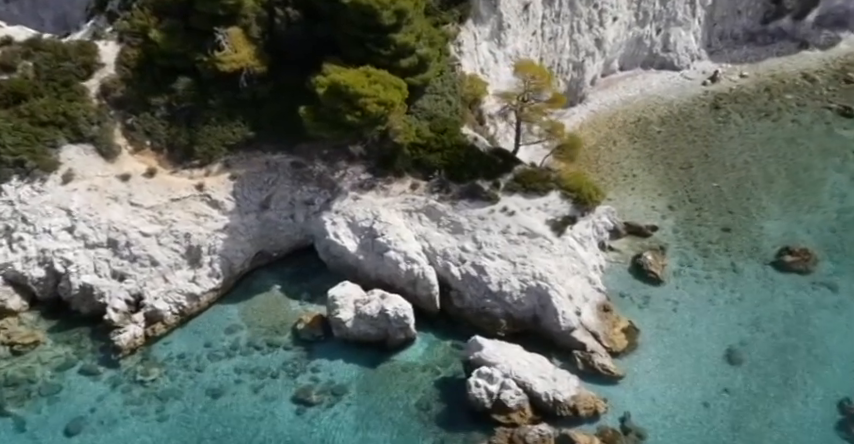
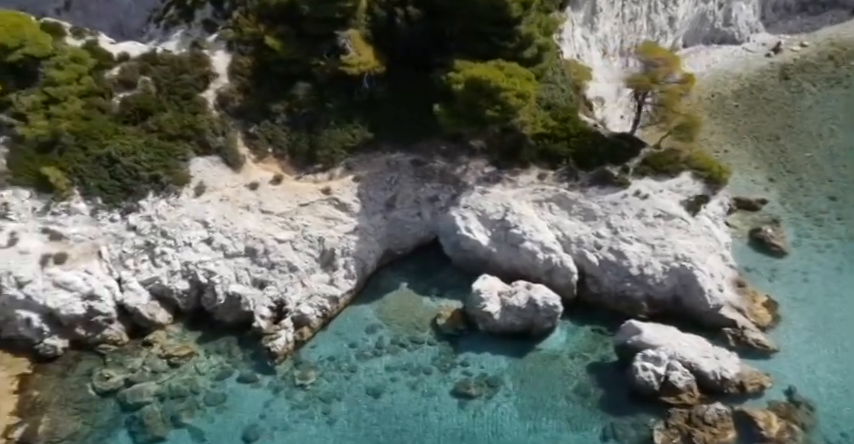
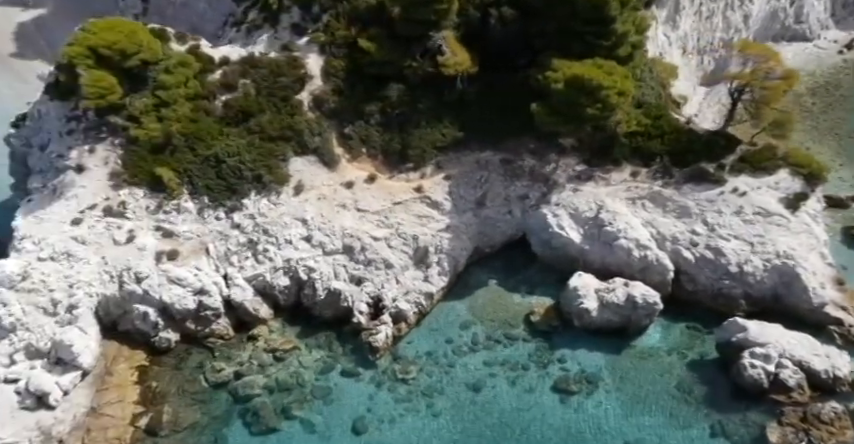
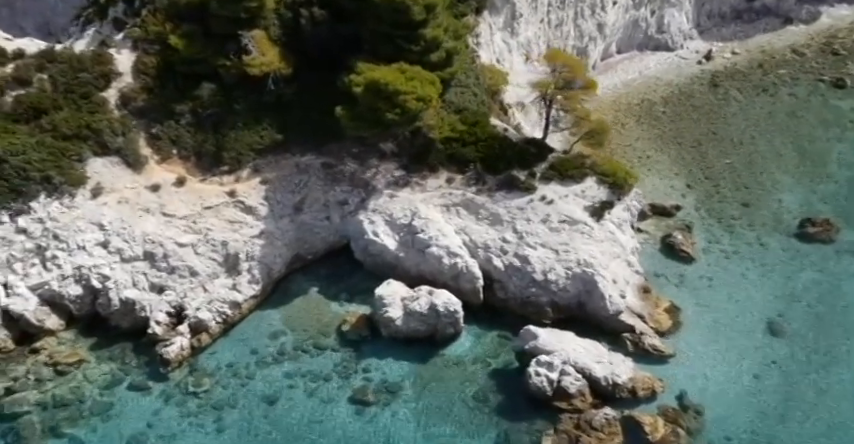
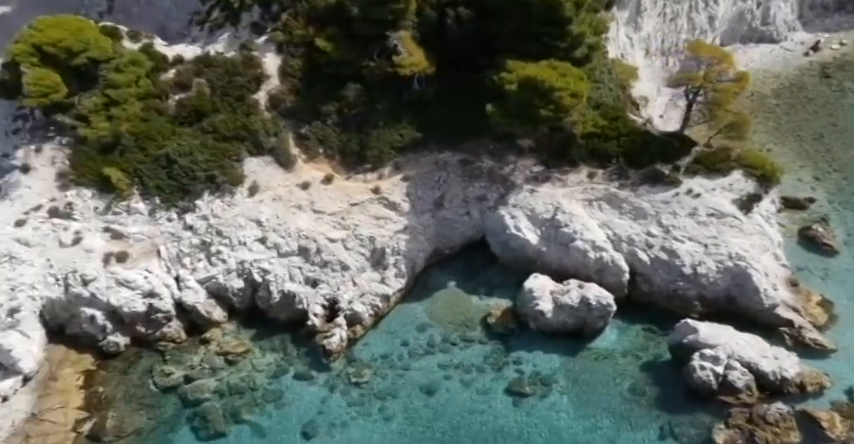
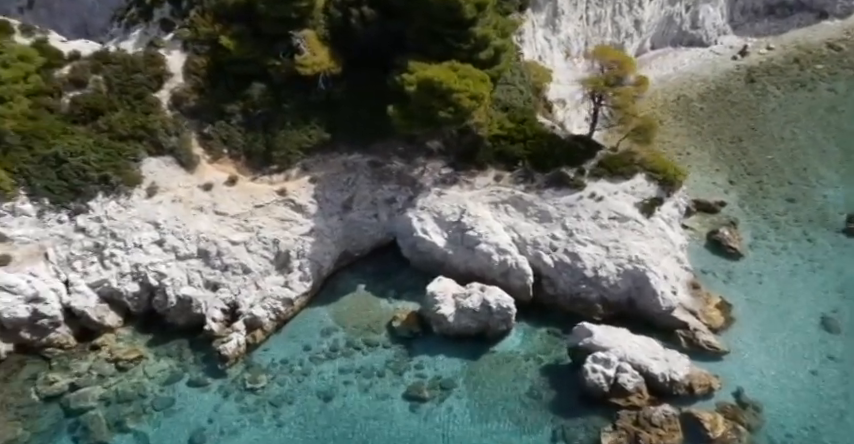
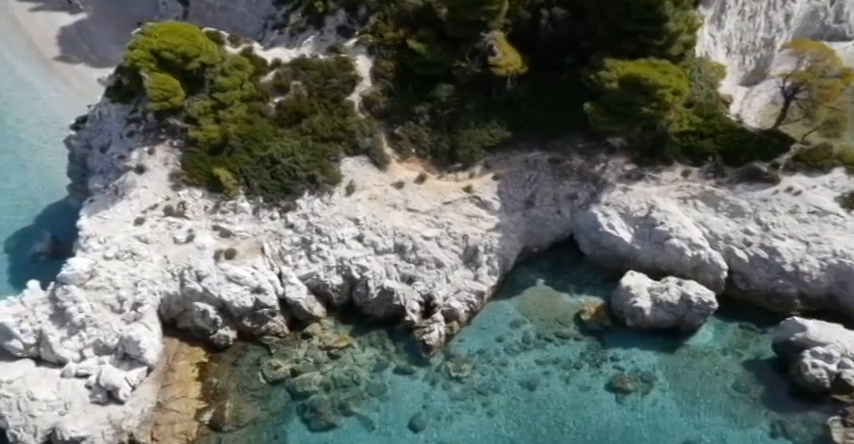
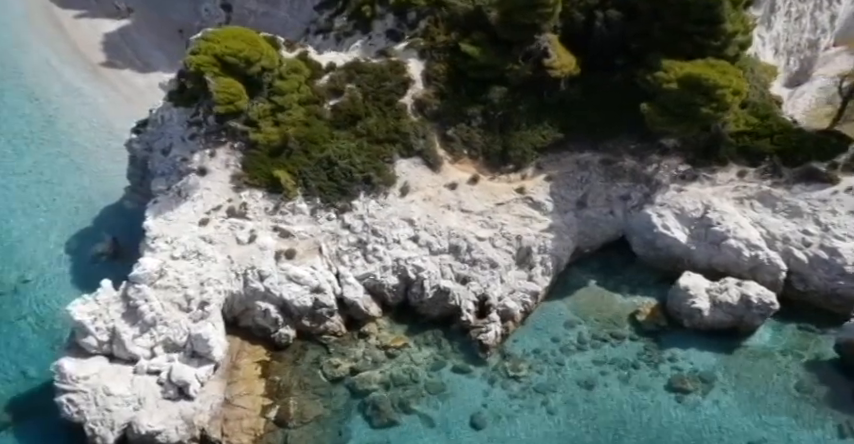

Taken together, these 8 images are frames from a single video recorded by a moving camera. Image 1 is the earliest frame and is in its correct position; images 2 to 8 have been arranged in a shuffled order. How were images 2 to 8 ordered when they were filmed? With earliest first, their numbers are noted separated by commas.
4, 6, 2, 5, 3, 7, 8
